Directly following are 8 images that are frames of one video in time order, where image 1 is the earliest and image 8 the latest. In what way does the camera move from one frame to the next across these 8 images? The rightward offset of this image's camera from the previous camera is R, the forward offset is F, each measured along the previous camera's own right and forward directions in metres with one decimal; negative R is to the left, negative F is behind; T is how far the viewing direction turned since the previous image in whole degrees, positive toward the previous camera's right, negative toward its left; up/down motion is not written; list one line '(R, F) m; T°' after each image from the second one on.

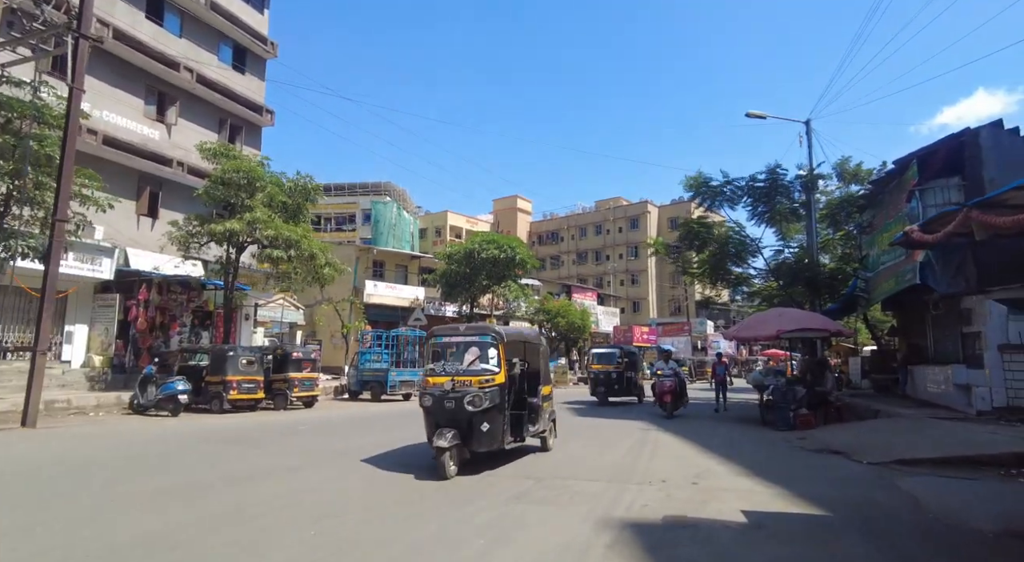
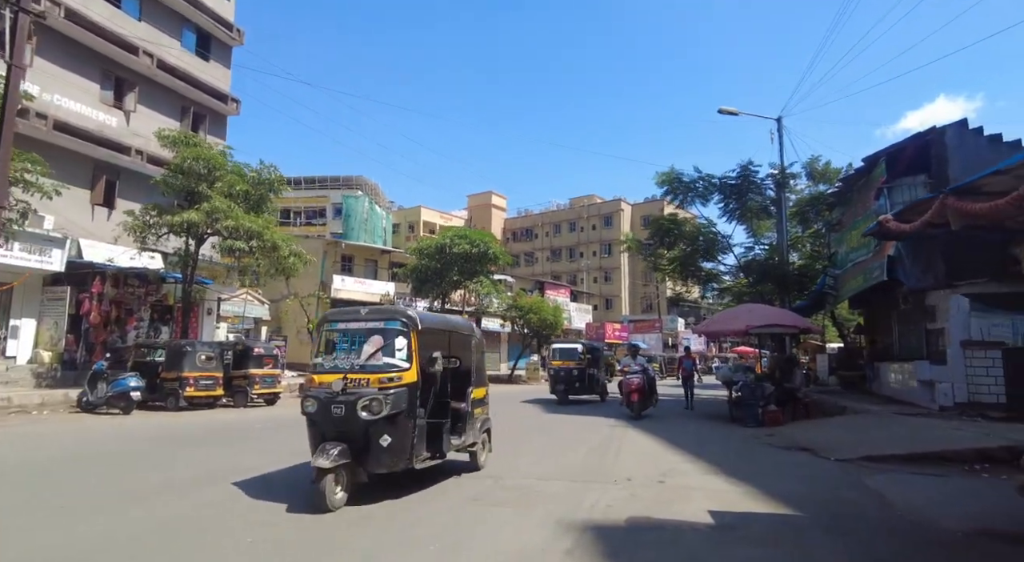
(+0.1, +0.3) m; +3°
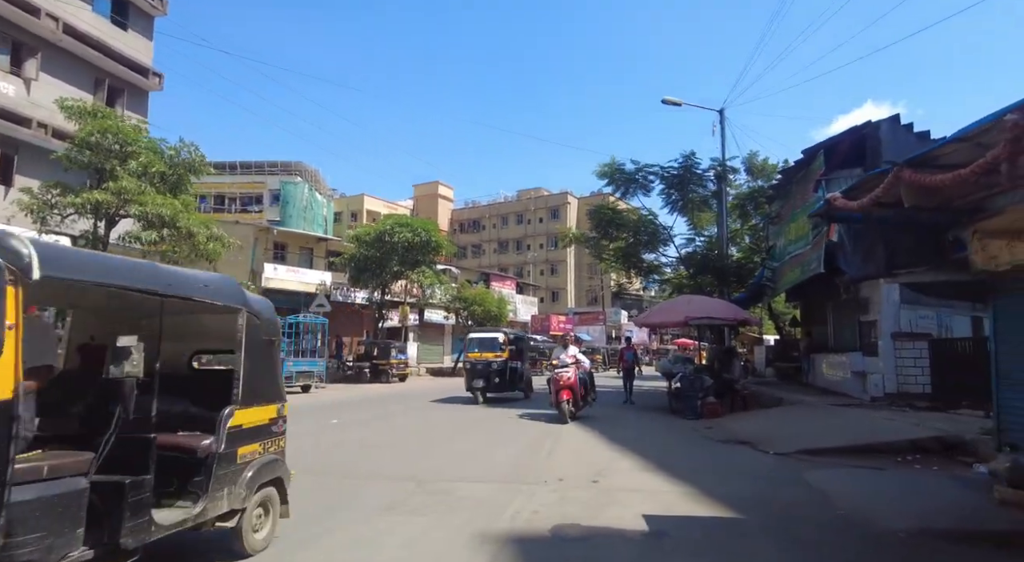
(+0.3, +0.6) m; +5°
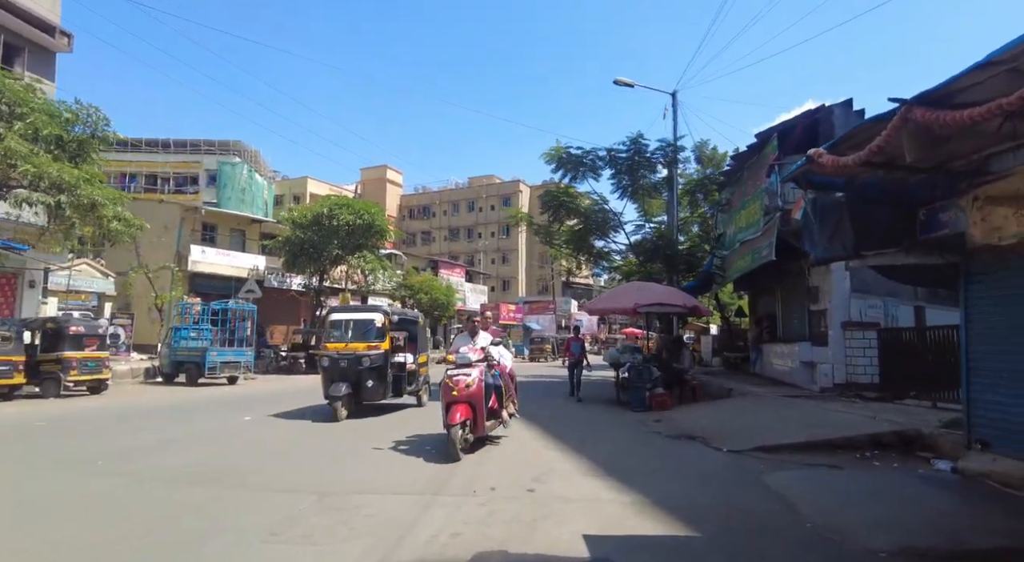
(+0.3, +0.9) m; +5°
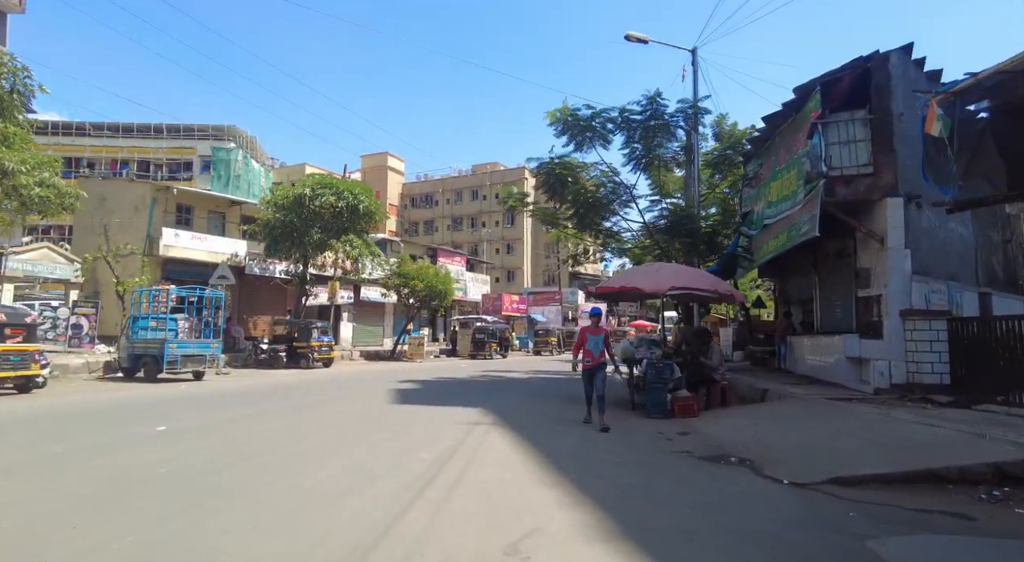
(+0.3, +2.1) m; -1°
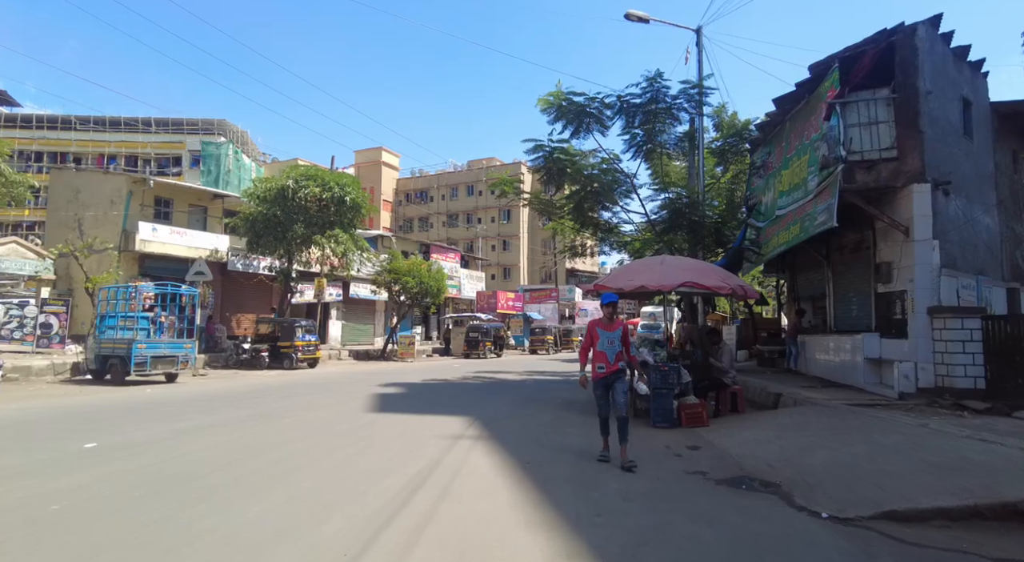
(+0.1, +1.0) m; 0°
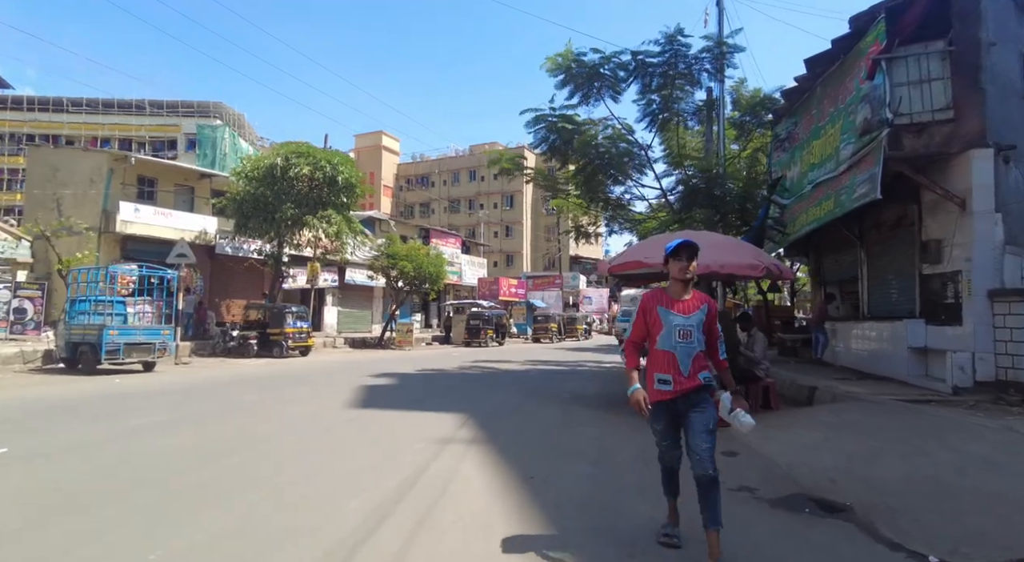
(0.0, +1.2) m; 0°
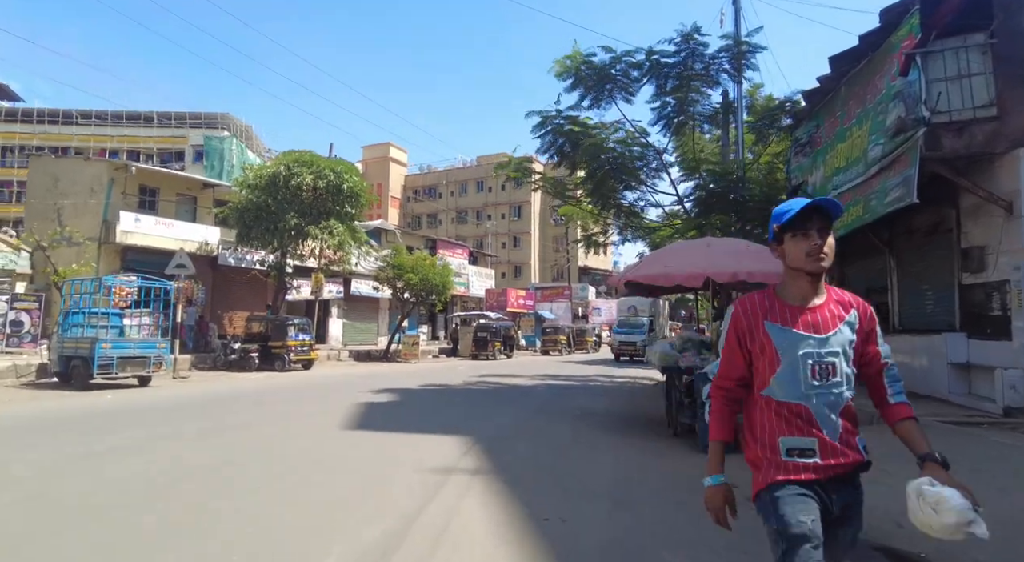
(0.0, +0.6) m; -1°
